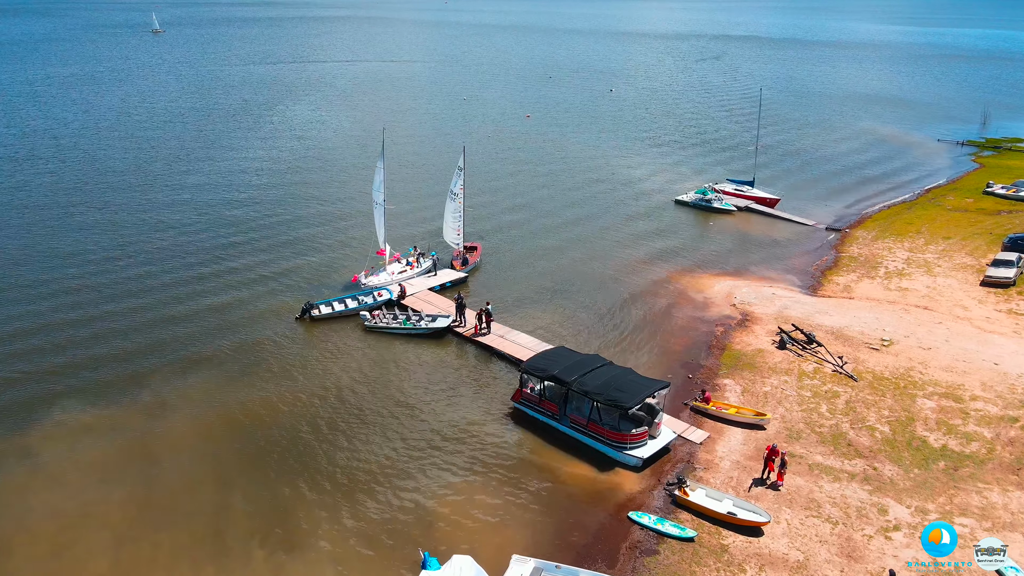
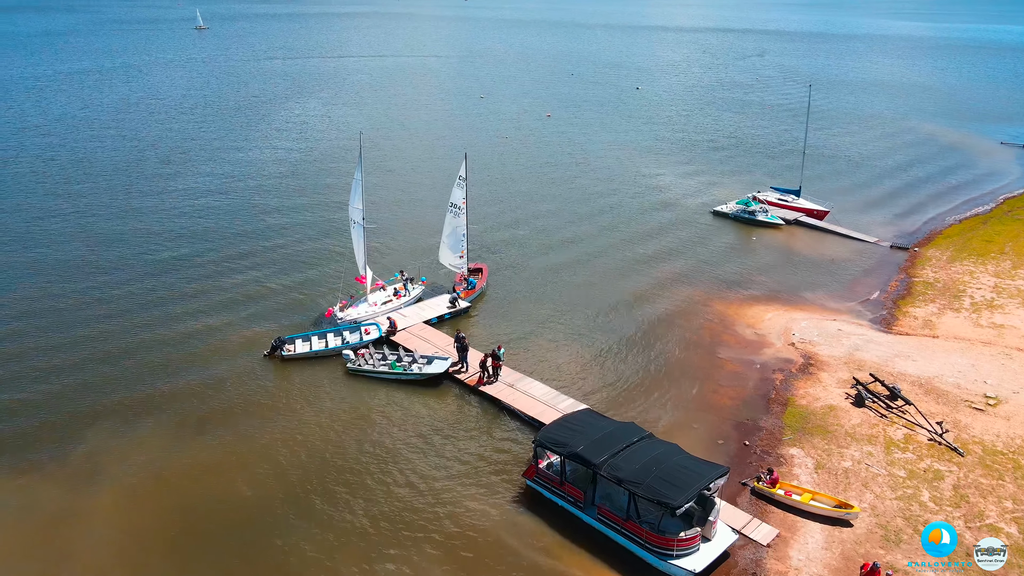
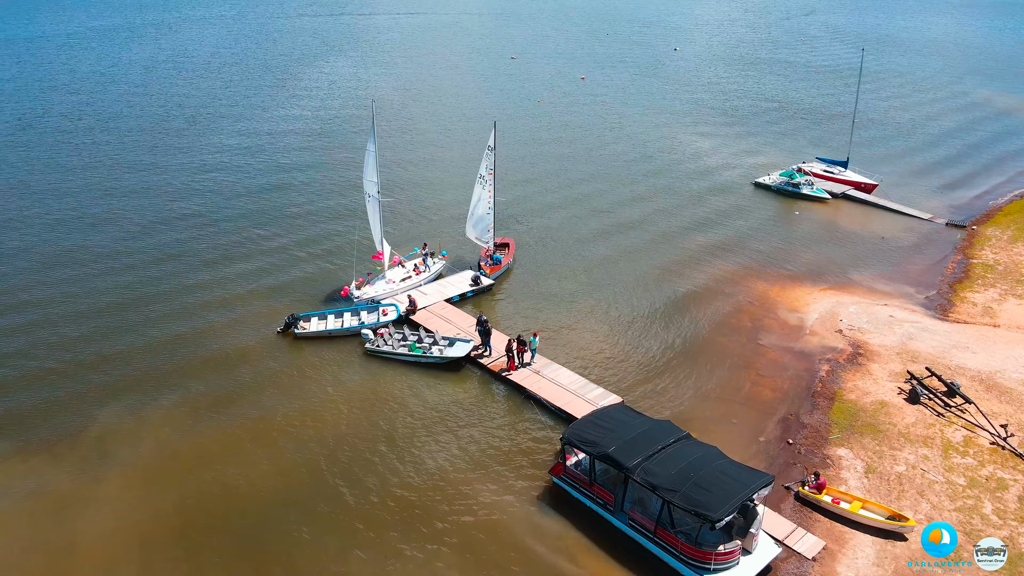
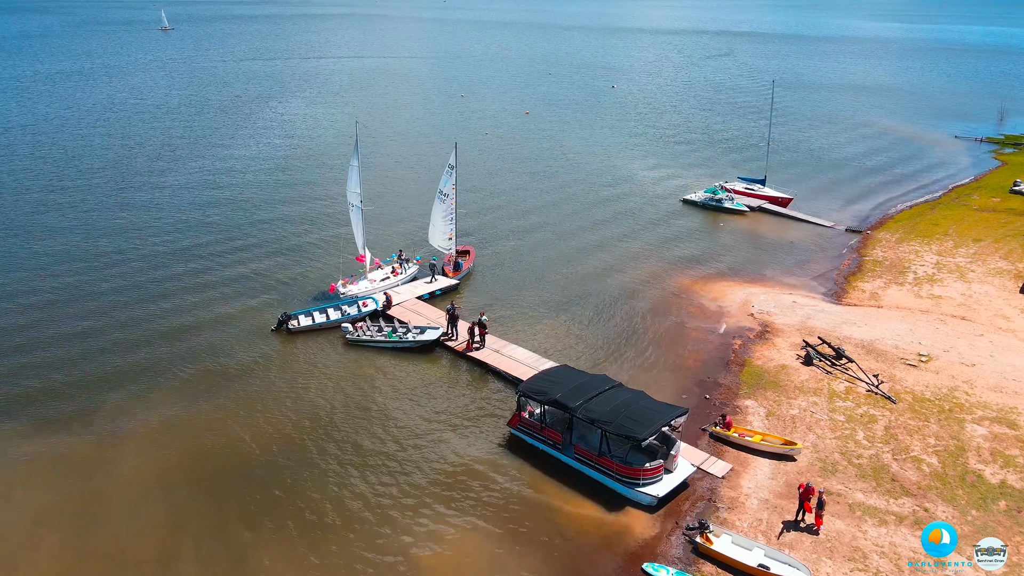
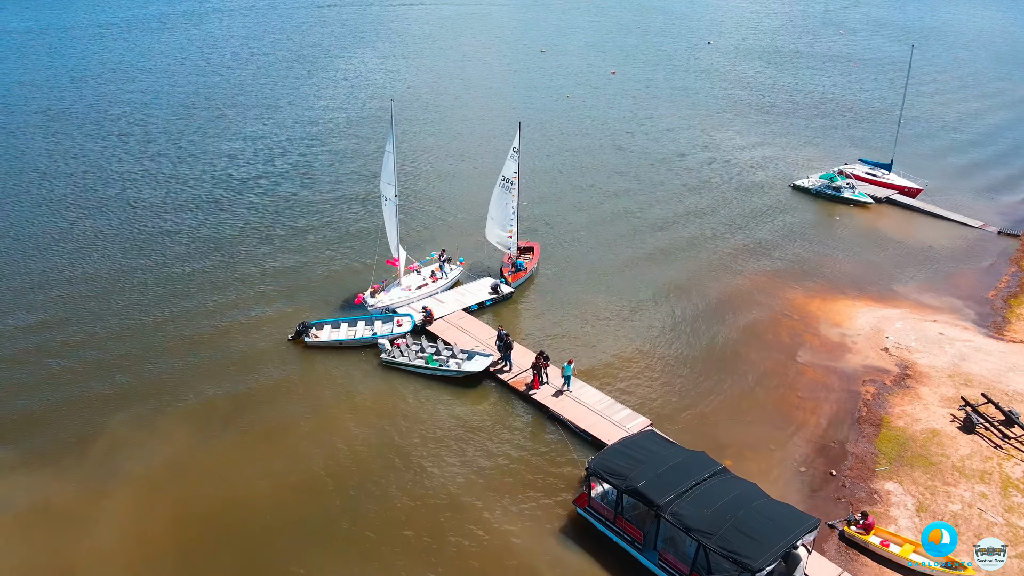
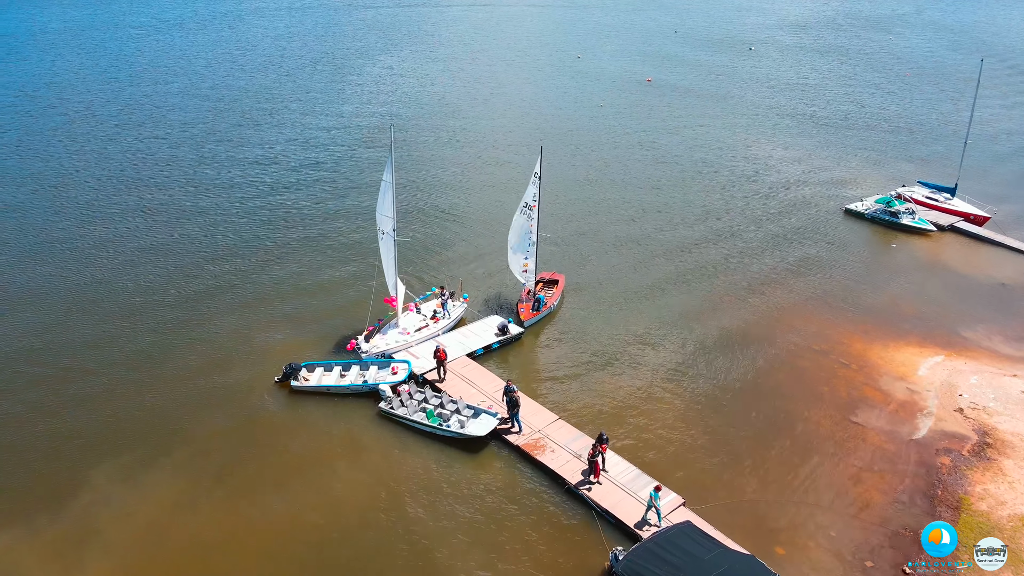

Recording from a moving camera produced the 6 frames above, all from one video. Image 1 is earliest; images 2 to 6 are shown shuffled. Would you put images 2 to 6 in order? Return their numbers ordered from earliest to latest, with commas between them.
4, 2, 3, 5, 6
